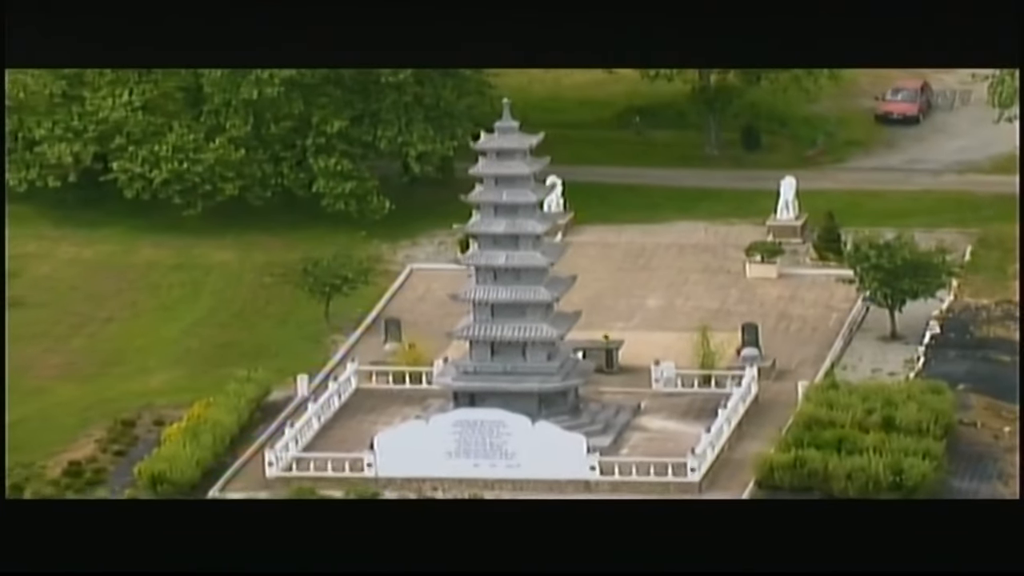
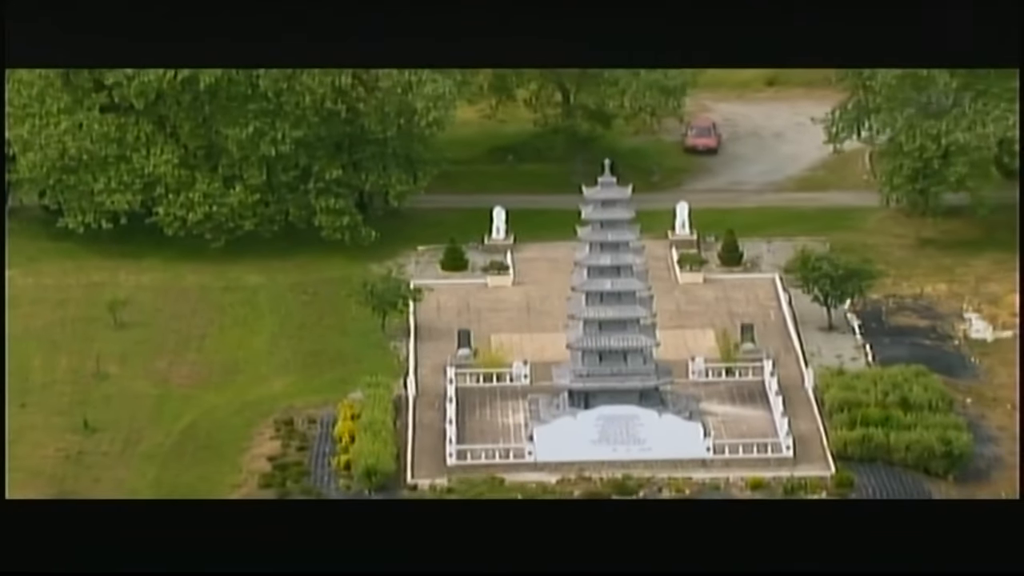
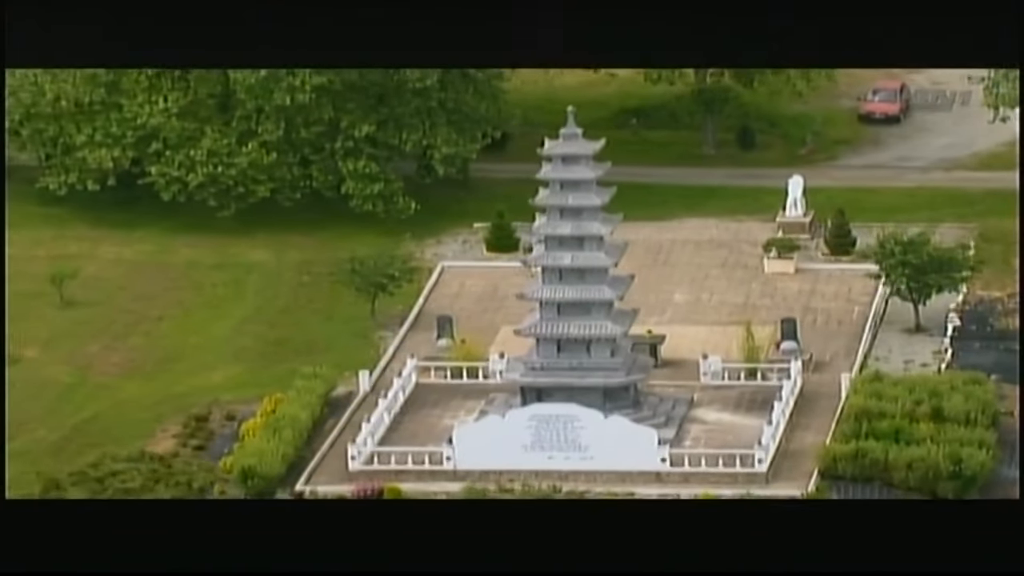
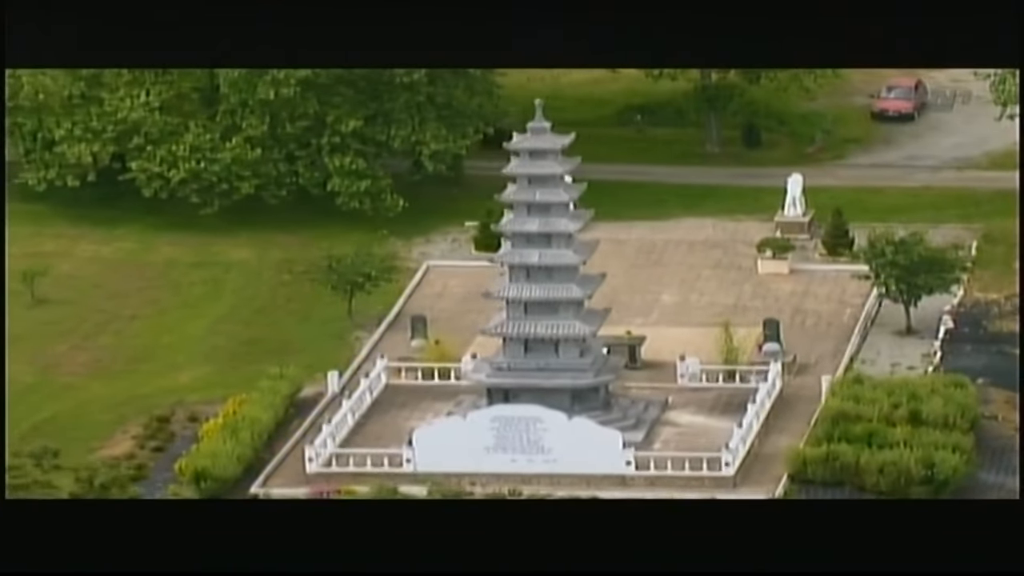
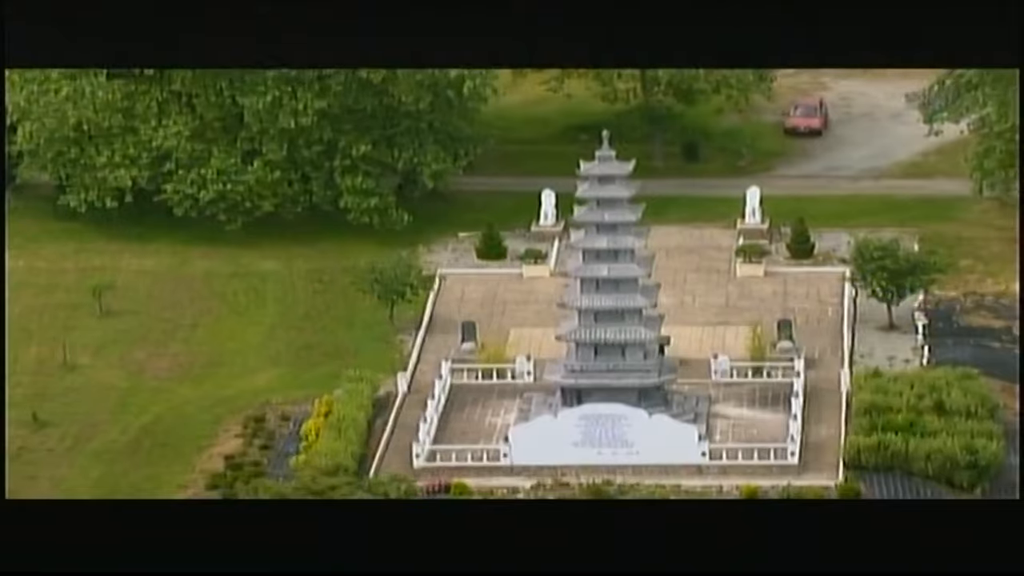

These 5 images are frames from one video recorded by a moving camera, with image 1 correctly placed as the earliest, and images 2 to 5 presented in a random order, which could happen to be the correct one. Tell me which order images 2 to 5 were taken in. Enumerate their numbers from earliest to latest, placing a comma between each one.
4, 3, 5, 2
